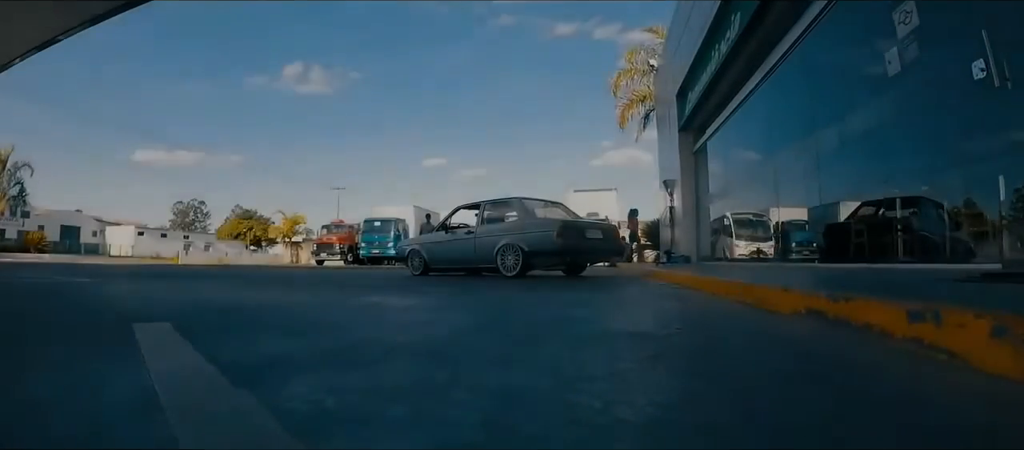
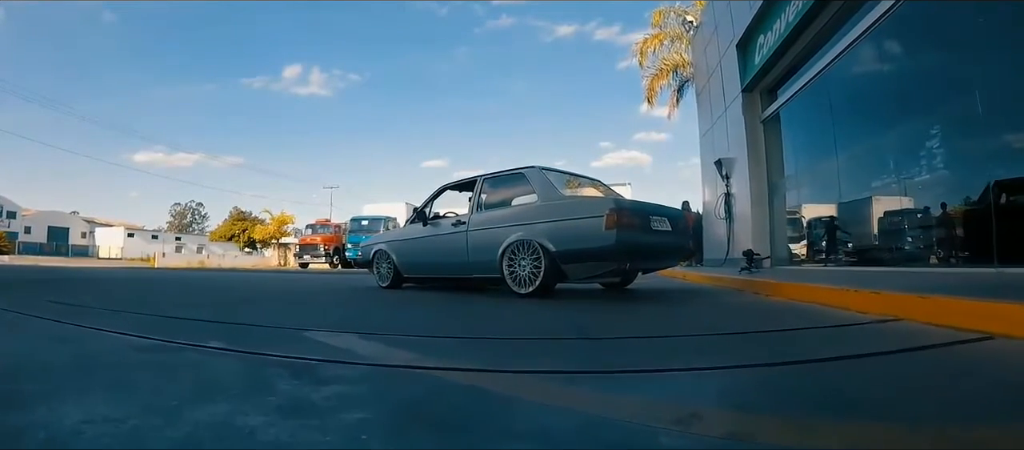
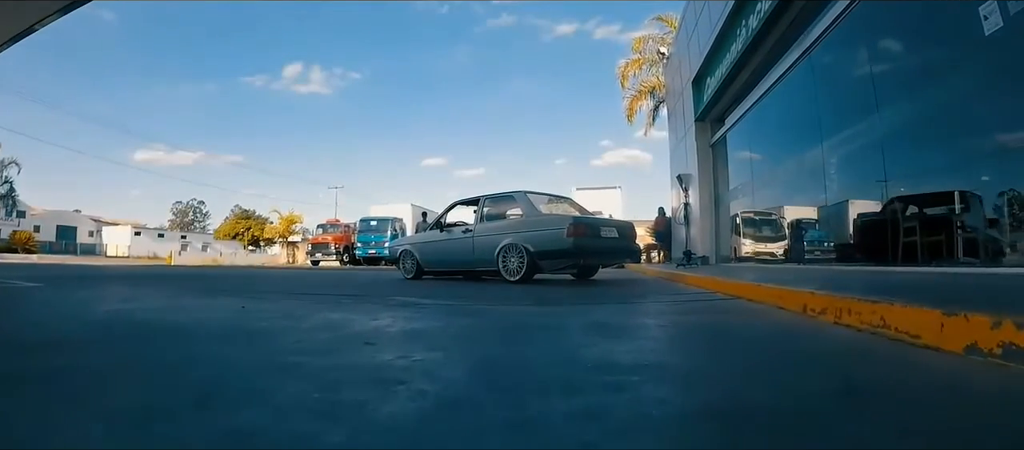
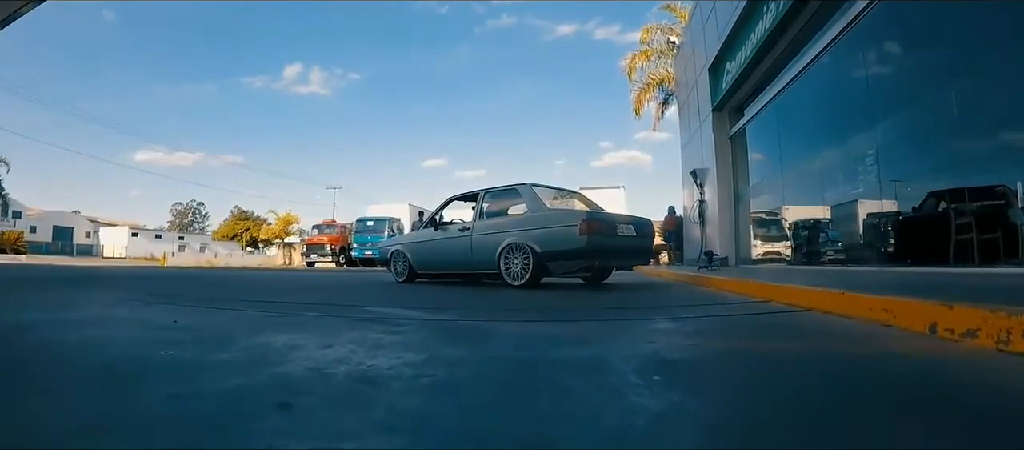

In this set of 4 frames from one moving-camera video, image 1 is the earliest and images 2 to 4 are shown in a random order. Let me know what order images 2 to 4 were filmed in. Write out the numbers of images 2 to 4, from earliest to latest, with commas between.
3, 4, 2
